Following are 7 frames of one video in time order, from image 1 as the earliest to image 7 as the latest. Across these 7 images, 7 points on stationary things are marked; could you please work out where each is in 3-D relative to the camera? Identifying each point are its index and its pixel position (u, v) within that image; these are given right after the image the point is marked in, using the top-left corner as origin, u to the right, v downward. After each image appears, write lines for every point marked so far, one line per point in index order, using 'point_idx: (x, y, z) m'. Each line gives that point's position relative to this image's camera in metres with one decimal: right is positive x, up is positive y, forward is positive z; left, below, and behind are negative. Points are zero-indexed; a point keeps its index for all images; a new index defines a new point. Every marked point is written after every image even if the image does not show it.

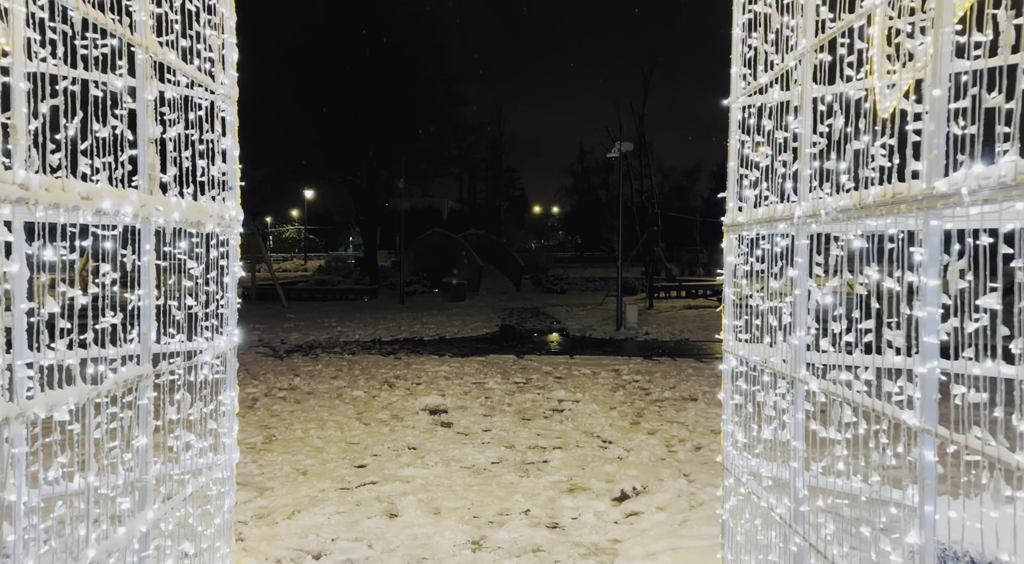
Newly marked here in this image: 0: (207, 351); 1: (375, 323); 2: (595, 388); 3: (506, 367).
0: (-1.5, -0.3, +3.2) m
1: (-3.3, -1.0, +16.1) m
2: (+1.1, -1.4, +8.8) m
3: (-0.1, -1.4, +10.5) m
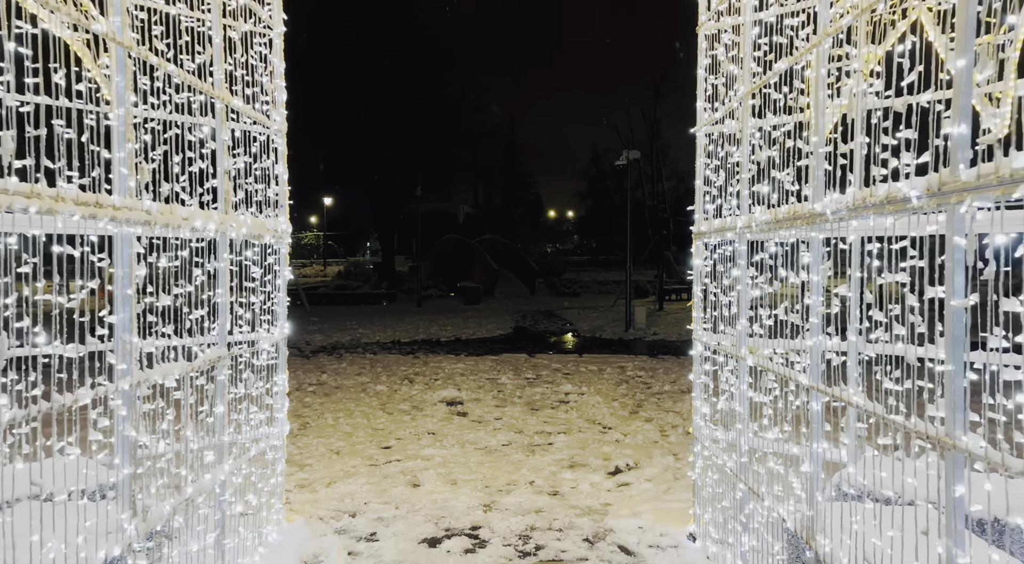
0: (-1.5, -0.3, +4.0) m
1: (-3.0, -1.1, +16.9) m
2: (+1.3, -1.4, +9.5) m
3: (+0.1, -1.4, +11.2) m
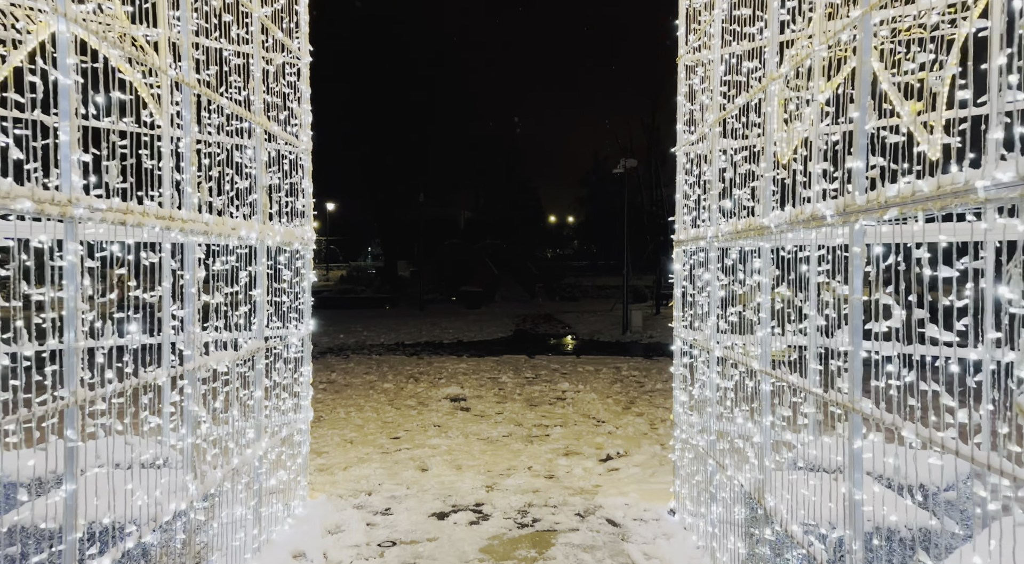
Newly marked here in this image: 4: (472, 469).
0: (-1.5, -0.4, +4.5) m
1: (-3.0, -1.2, +17.5) m
2: (+1.3, -1.5, +10.0) m
3: (+0.1, -1.5, +11.7) m
4: (-0.4, -1.7, +5.9) m
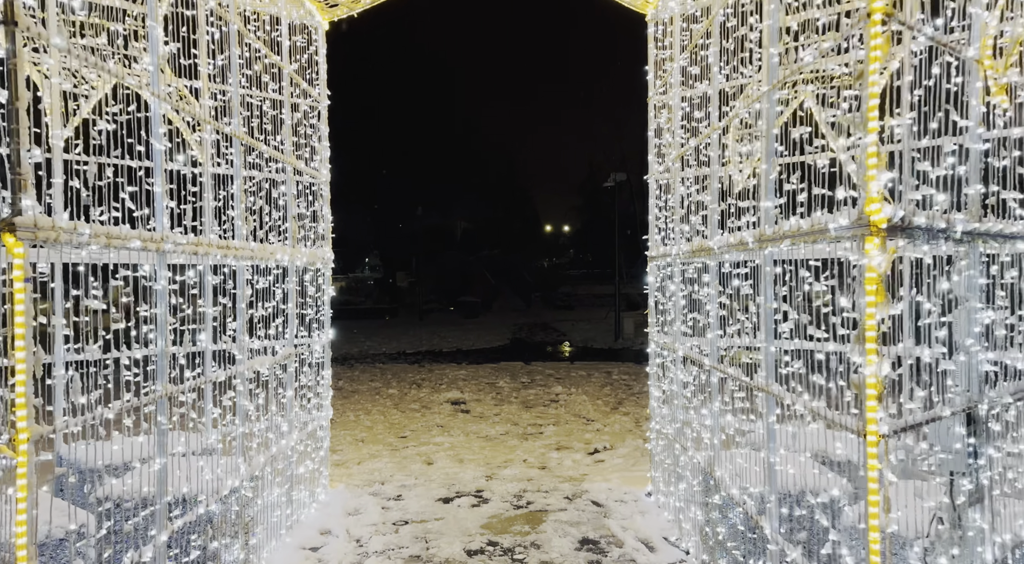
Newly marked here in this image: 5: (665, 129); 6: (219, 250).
0: (-1.5, -0.5, +5.2) m
1: (-3.1, -1.5, +18.1) m
2: (+1.2, -1.7, +10.7) m
3: (+0.1, -1.7, +12.4) m
4: (-0.4, -1.8, +6.5) m
5: (+1.1, +1.1, +5.0) m
6: (-1.6, +0.2, +3.6) m
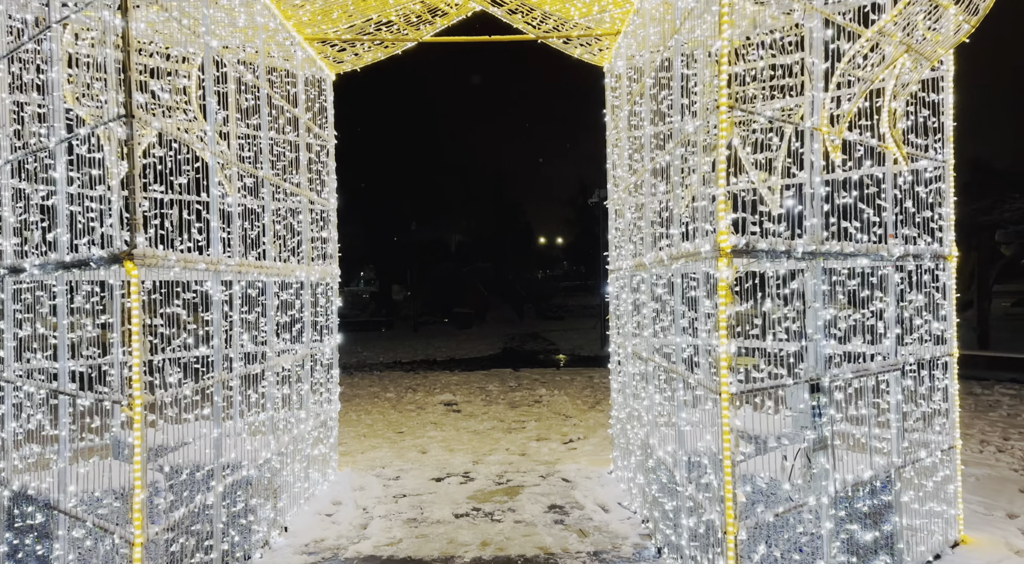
0: (-1.7, -0.6, +6.2) m
1: (-3.3, -1.9, +19.1) m
2: (+1.0, -1.9, +11.7) m
3: (-0.2, -1.9, +13.3) m
4: (-0.6, -1.9, +7.5) m
5: (+0.9, +1.1, +6.0) m
6: (-1.7, +0.1, +4.5) m
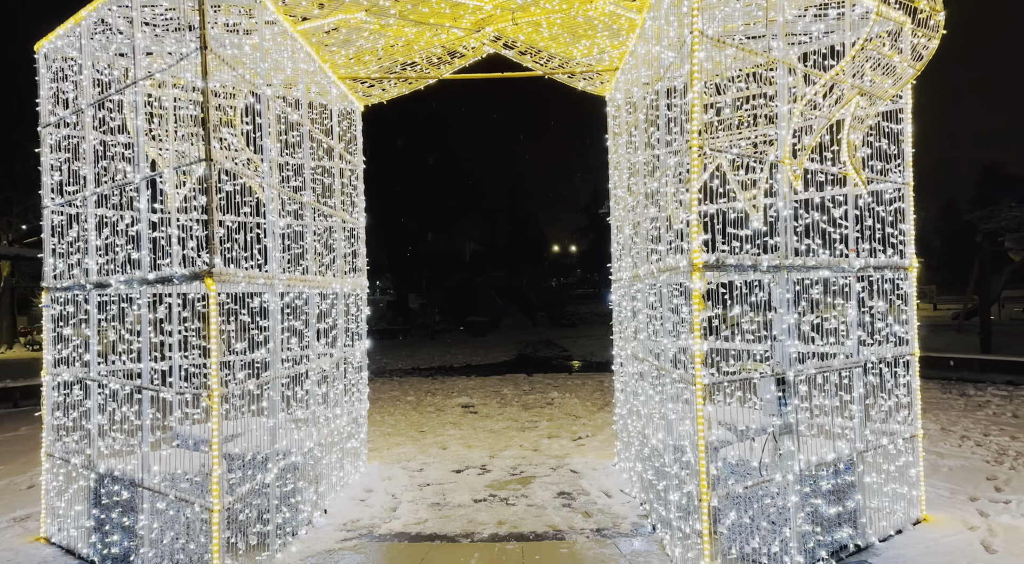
0: (-1.6, -0.7, +6.9) m
1: (-2.9, -2.2, +19.8) m
2: (+1.3, -2.0, +12.3) m
3: (+0.1, -2.1, +14.0) m
4: (-0.4, -2.0, +8.2) m
5: (+1.1, +1.0, +6.7) m
6: (-1.7, 0.0, +5.2) m
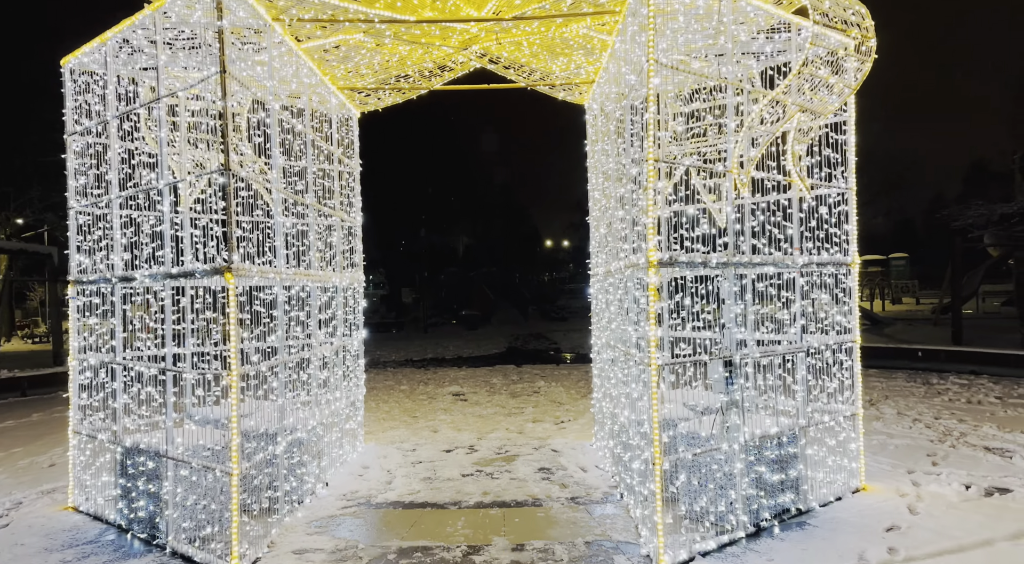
0: (-1.8, -0.6, +7.4) m
1: (-3.2, -2.0, +20.3) m
2: (+1.0, -1.9, +12.9) m
3: (-0.1, -2.0, +14.6) m
4: (-0.6, -2.0, +8.7) m
5: (+0.9, +1.0, +7.2) m
6: (-1.8, 0.0, +5.8) m
